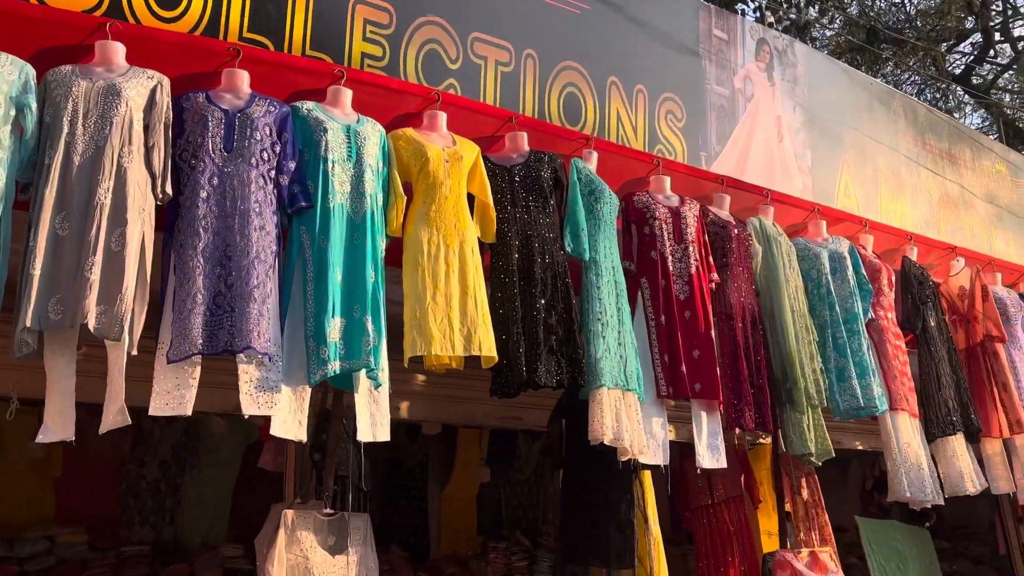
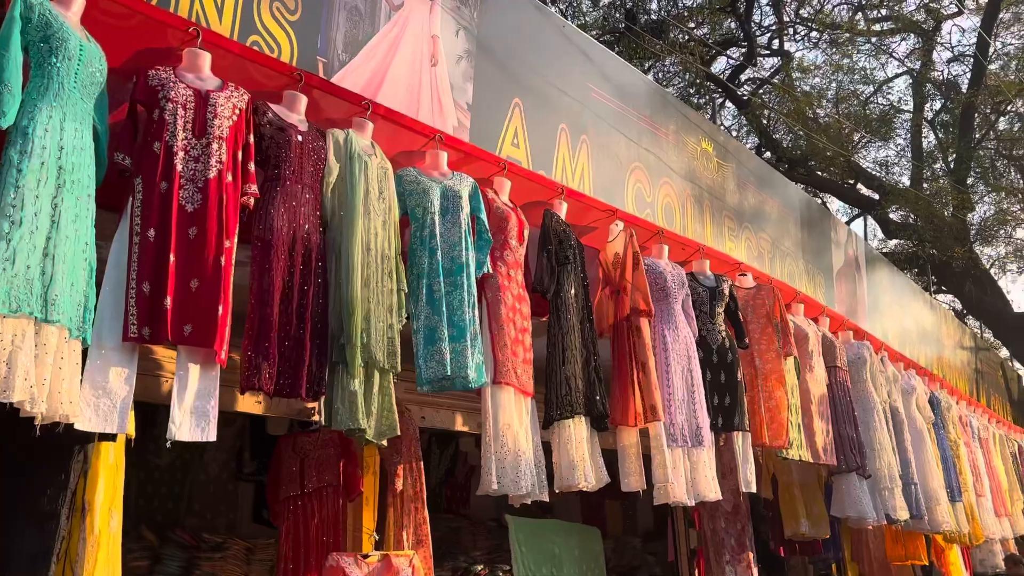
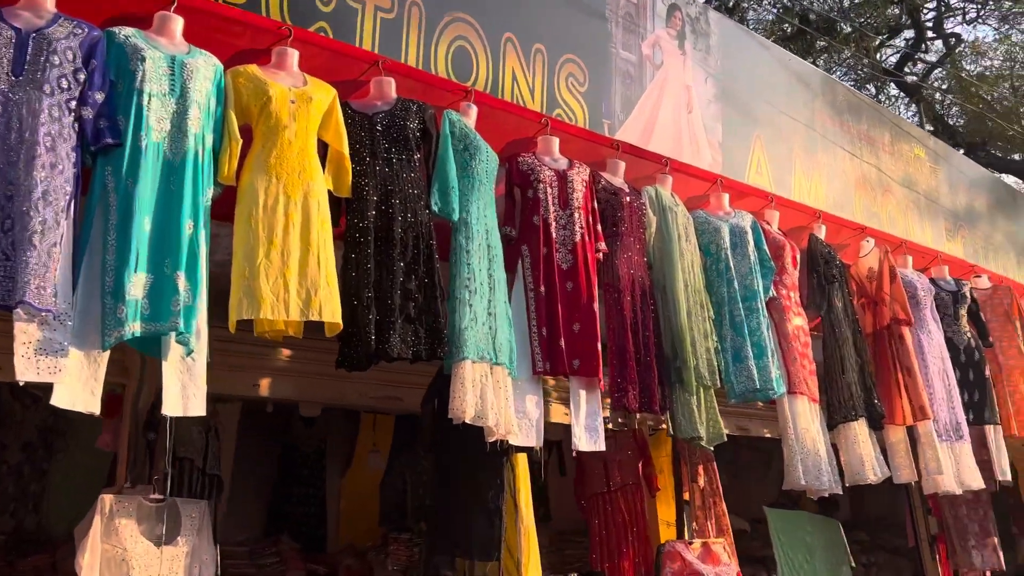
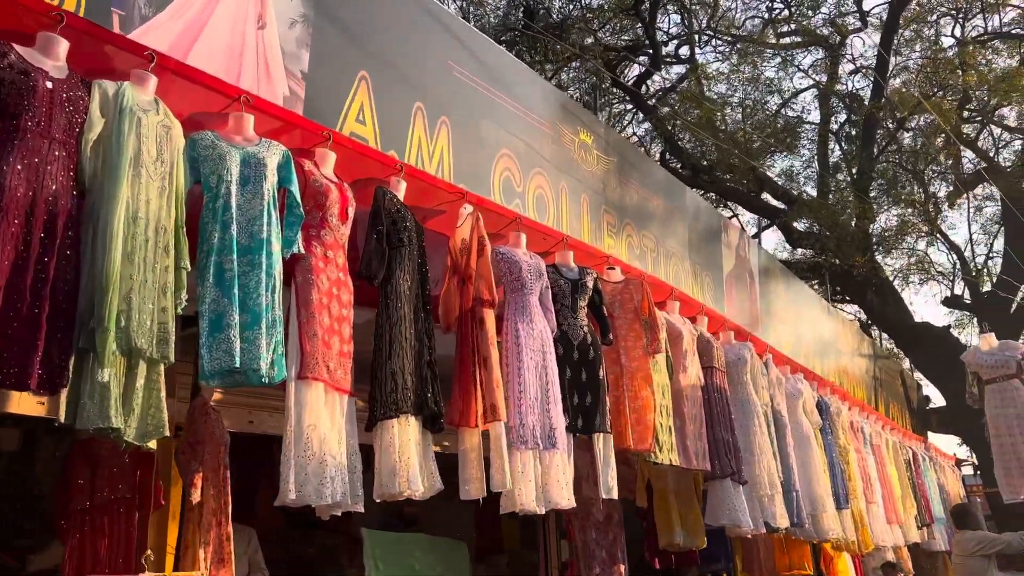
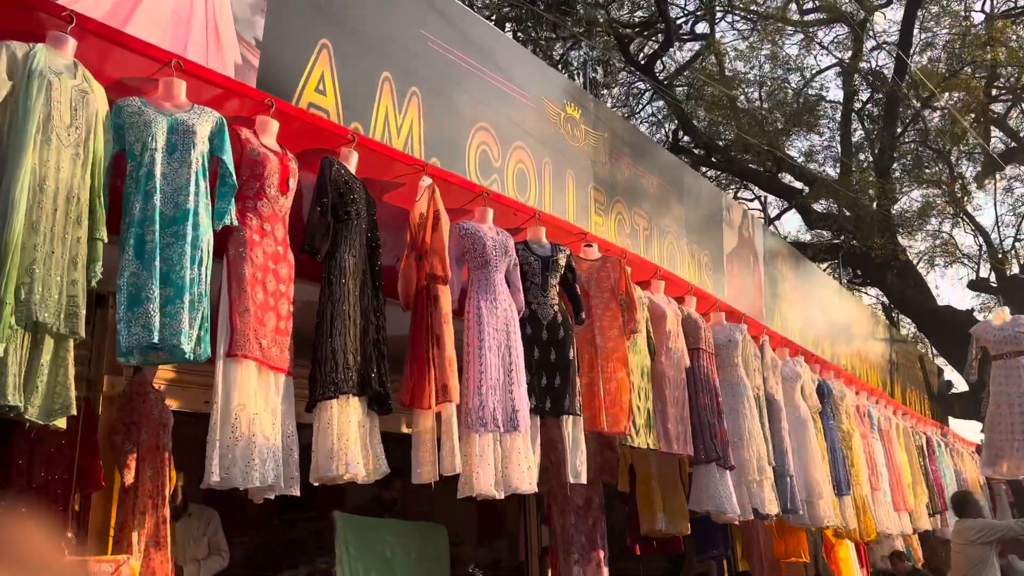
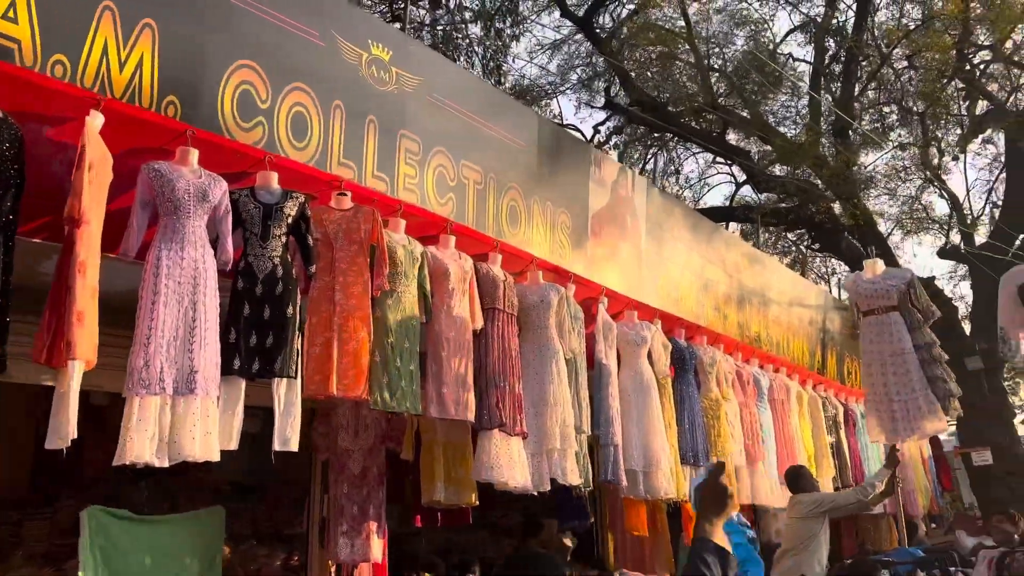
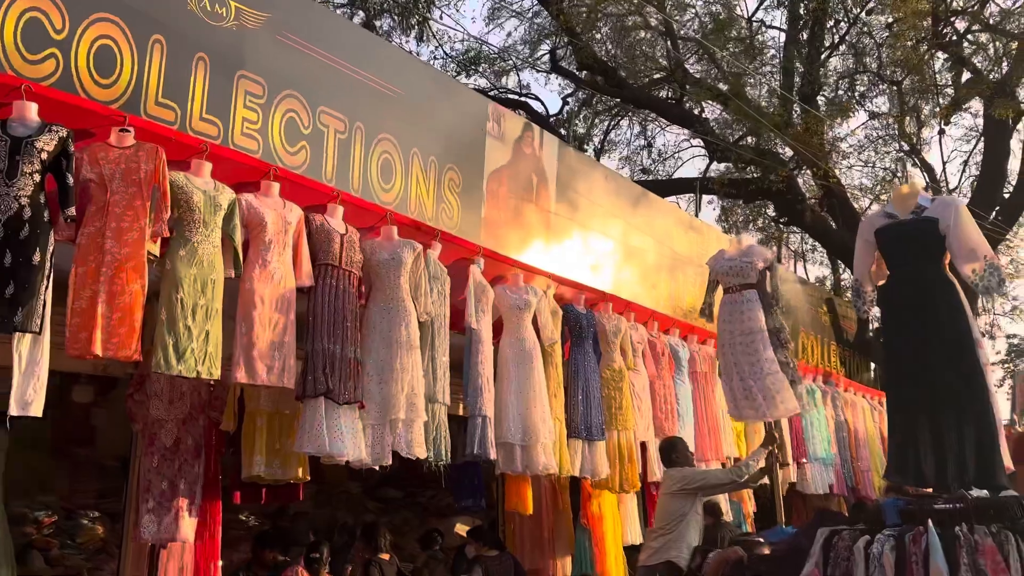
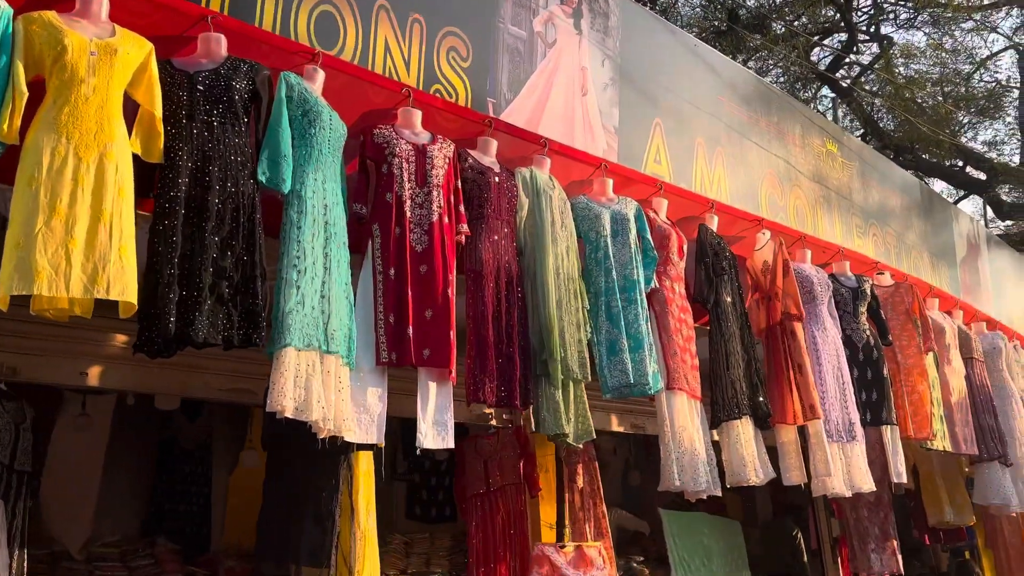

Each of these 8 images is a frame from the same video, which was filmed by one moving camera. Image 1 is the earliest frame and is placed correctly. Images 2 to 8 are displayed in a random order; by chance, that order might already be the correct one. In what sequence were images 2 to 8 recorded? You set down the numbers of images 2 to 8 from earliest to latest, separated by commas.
3, 8, 2, 4, 5, 6, 7
